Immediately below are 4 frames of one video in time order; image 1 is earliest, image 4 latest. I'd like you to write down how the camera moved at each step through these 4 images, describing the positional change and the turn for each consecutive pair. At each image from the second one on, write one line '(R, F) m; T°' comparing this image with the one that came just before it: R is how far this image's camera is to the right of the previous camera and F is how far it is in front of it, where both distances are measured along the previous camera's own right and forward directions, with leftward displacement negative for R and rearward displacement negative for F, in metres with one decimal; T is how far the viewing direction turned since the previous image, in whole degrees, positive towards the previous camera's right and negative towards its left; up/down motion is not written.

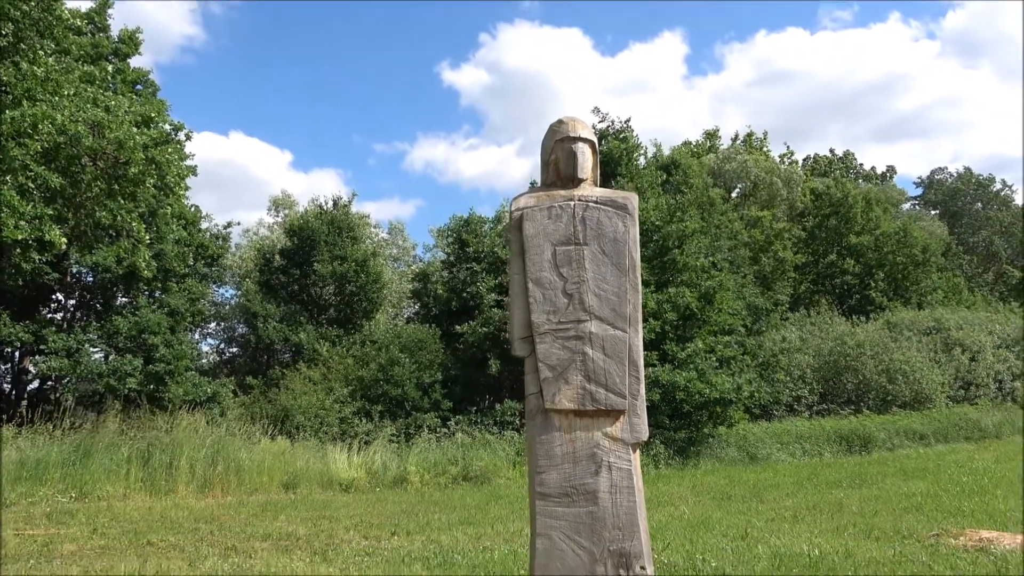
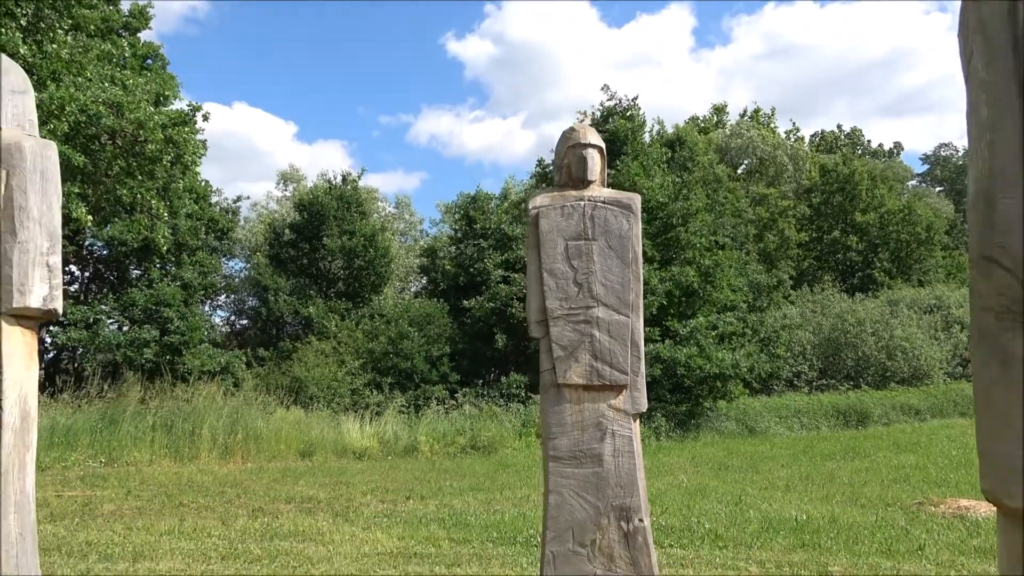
(-0.1, -0.4) m; 0°
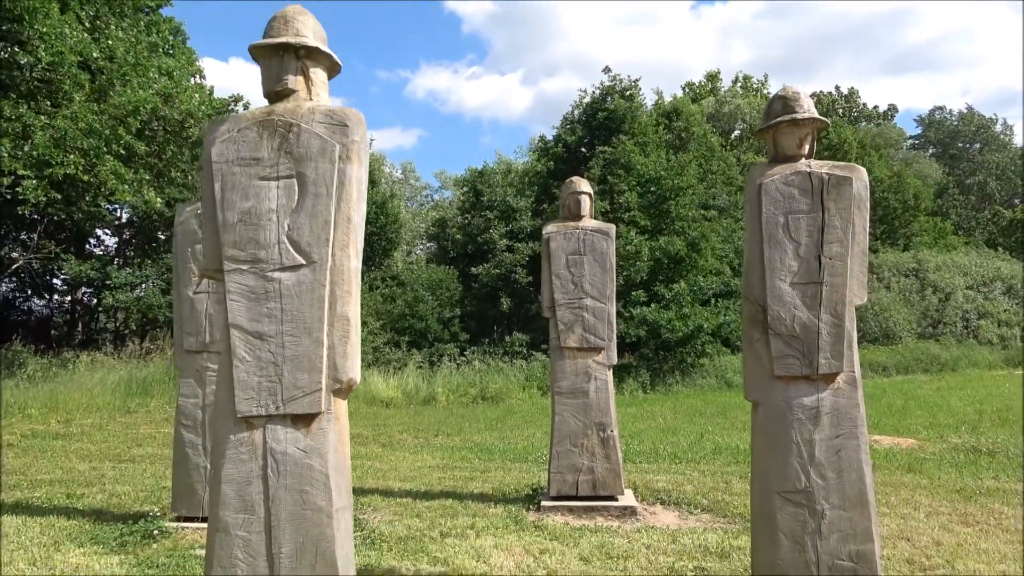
(-0.2, -1.9) m; 0°
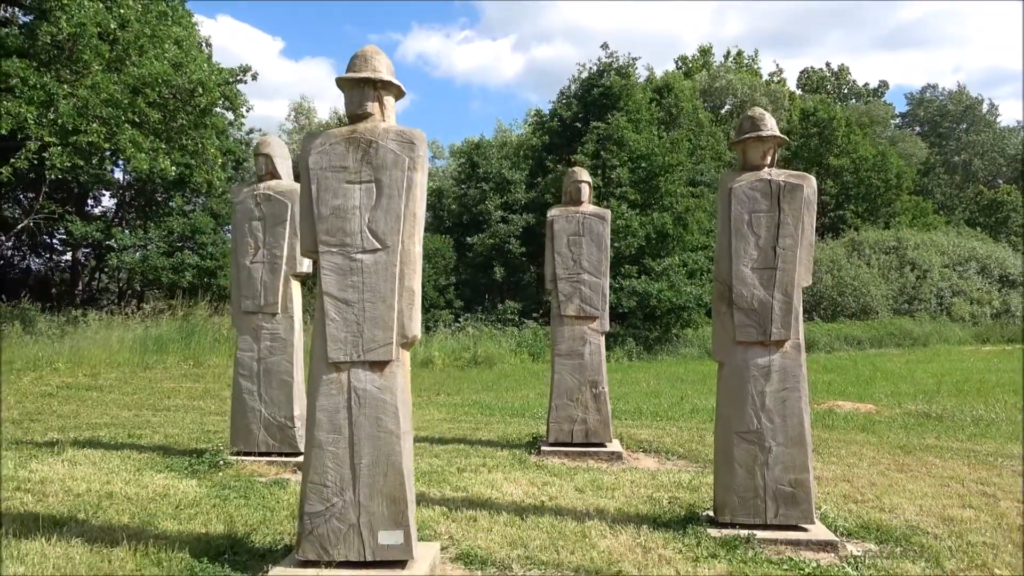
(-0.2, -0.8) m; +1°
